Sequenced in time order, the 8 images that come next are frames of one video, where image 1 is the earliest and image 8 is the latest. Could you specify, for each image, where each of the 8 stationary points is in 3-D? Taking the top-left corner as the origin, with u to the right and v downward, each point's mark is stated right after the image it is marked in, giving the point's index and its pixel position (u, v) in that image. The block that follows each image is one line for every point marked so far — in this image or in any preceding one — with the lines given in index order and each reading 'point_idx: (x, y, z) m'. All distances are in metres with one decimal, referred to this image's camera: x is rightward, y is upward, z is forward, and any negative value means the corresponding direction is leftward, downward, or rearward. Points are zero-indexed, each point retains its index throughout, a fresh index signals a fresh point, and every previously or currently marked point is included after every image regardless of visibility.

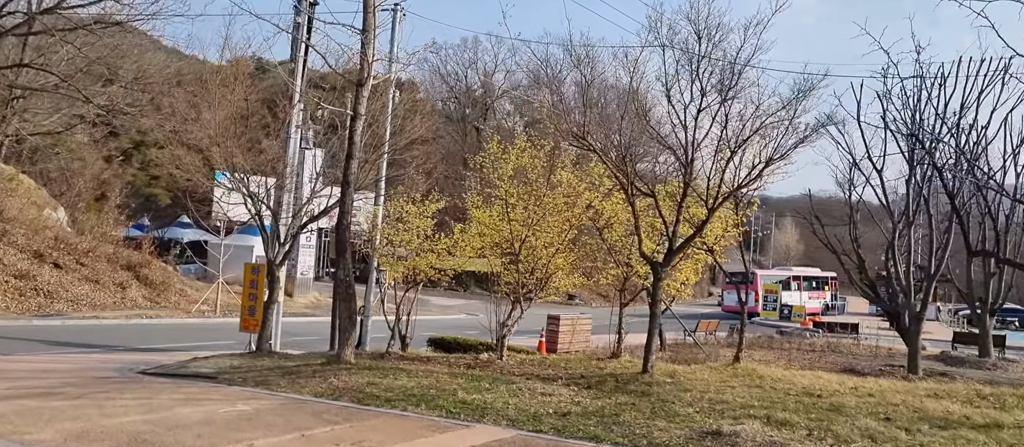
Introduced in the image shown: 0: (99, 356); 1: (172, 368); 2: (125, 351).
0: (-6.7, -2.2, +17.6) m
1: (-4.4, -1.9, +14.2) m
2: (-7.2, -2.4, +20.1) m
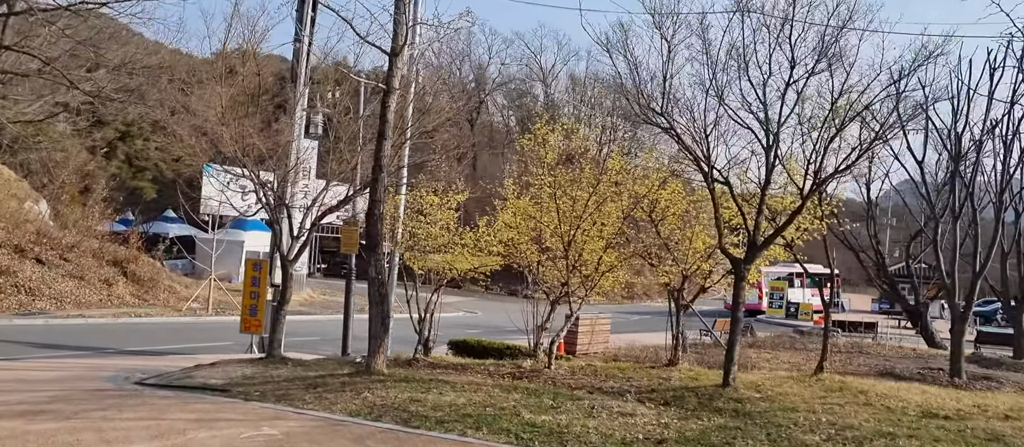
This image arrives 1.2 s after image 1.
0: (-6.2, -2.0, +15.9) m
1: (-3.9, -1.8, +12.6) m
2: (-6.7, -2.2, +18.5) m
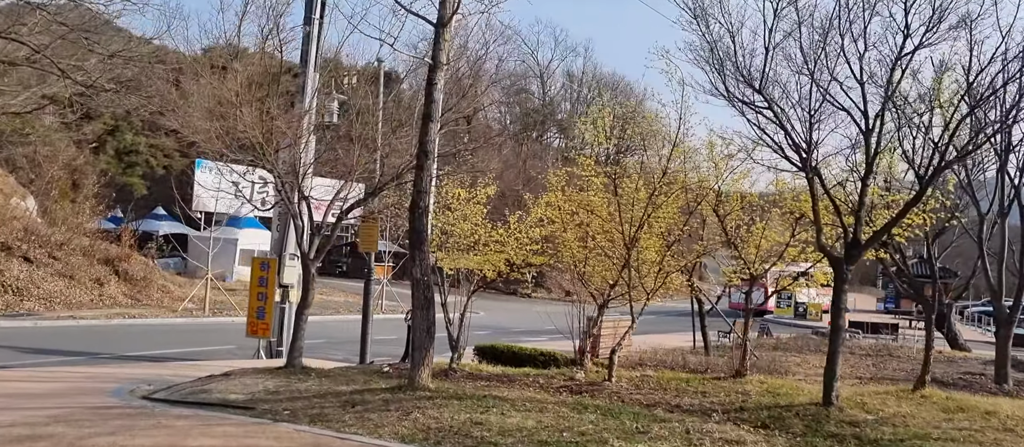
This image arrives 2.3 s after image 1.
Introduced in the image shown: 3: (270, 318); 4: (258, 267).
0: (-5.7, -2.0, +14.6) m
1: (-3.4, -1.8, +11.3) m
2: (-6.3, -2.2, +17.1) m
3: (-4.0, -1.5, +17.8) m
4: (-4.3, -0.7, +18.2) m
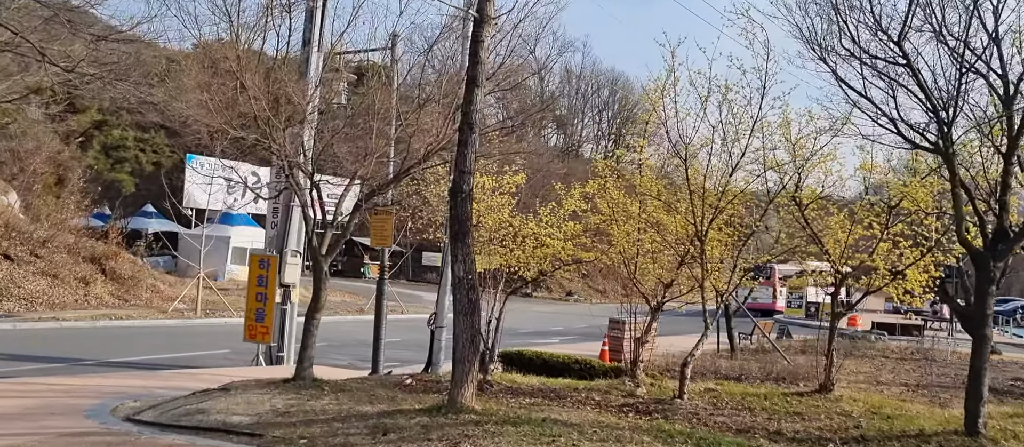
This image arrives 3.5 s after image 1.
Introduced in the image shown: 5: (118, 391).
0: (-5.3, -1.9, +12.9) m
1: (-2.9, -1.7, +9.7) m
2: (-5.9, -2.1, +15.5) m
3: (-3.6, -1.4, +16.2) m
4: (-3.9, -0.6, +16.5) m
5: (-4.3, -1.8, +11.9) m
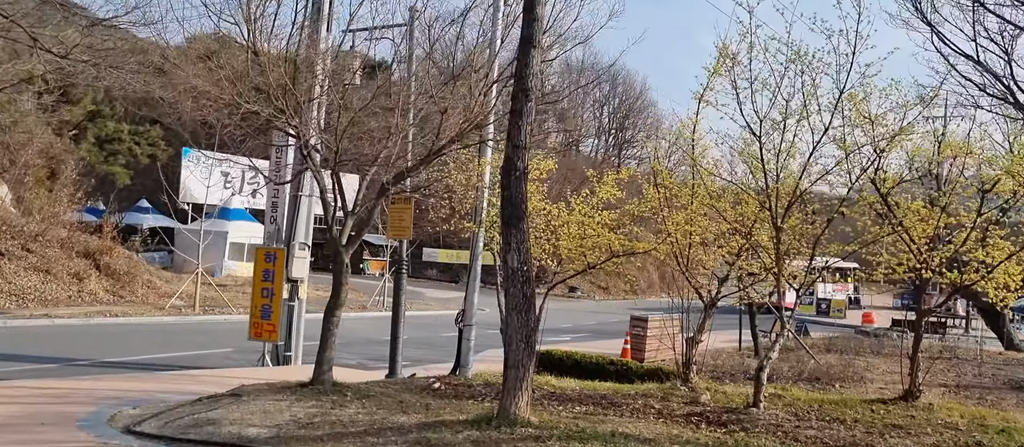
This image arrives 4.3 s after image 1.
0: (-5.0, -1.8, +11.8) m
1: (-2.6, -1.6, +8.6) m
2: (-5.6, -1.9, +14.4) m
3: (-3.3, -1.3, +15.1) m
4: (-3.6, -0.5, +15.4) m
5: (-4.0, -1.7, +10.8) m
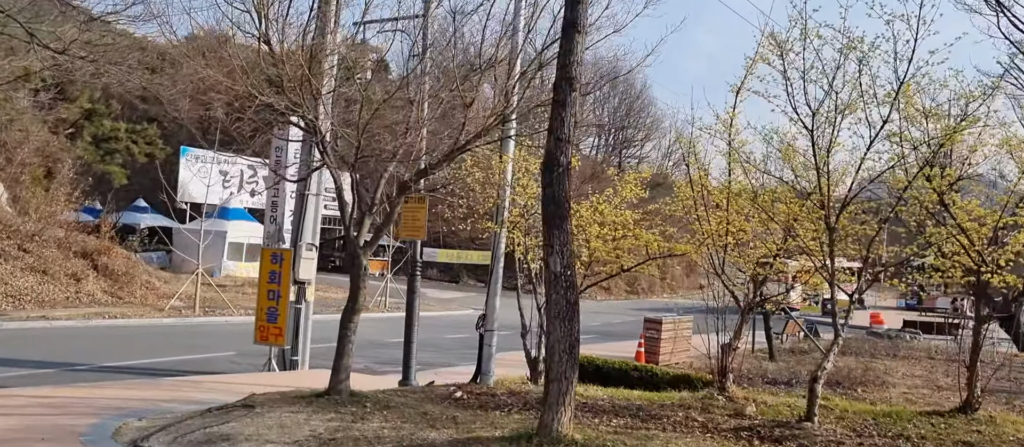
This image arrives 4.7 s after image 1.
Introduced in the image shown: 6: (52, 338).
0: (-4.8, -1.8, +11.3) m
1: (-2.3, -1.6, +8.1) m
2: (-5.4, -1.9, +13.8) m
3: (-3.1, -1.3, +14.6) m
4: (-3.3, -0.5, +14.9) m
5: (-3.7, -1.7, +10.3) m
6: (-8.3, -2.1, +19.6) m
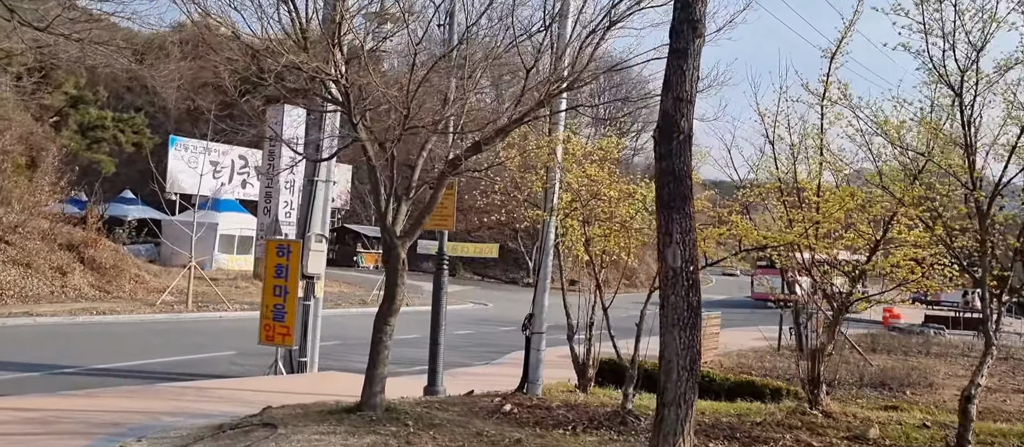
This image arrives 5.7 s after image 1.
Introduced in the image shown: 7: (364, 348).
0: (-4.3, -1.6, +10.0) m
1: (-1.9, -1.5, +6.8) m
2: (-5.0, -1.8, +12.5) m
3: (-2.7, -1.2, +13.3) m
4: (-3.0, -0.3, +13.6) m
5: (-3.3, -1.6, +8.9) m
6: (-7.9, -1.9, +18.2) m
7: (-2.6, -2.2, +18.9) m
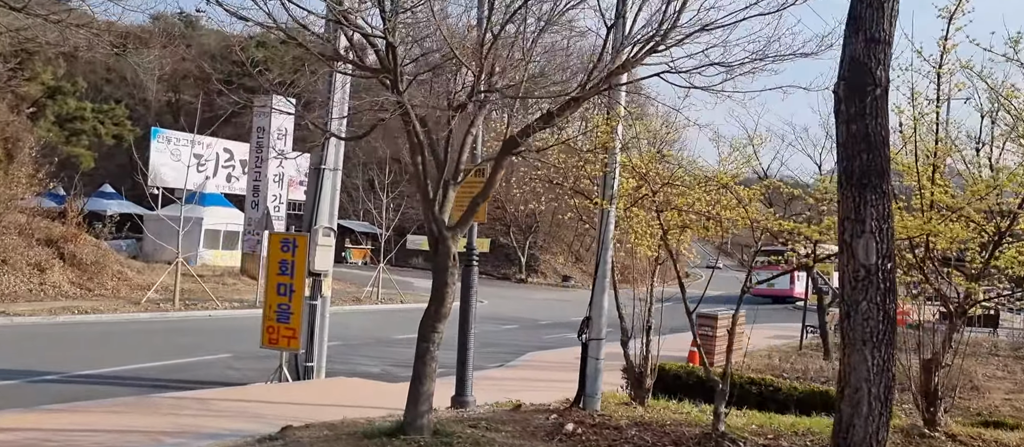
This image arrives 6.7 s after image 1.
0: (-4.0, -1.6, +8.7) m
1: (-1.4, -1.4, +5.5) m
2: (-4.6, -1.7, +11.2) m
3: (-2.4, -1.1, +12.0) m
4: (-2.7, -0.3, +12.3) m
5: (-2.9, -1.5, +7.7) m
6: (-7.7, -1.8, +16.8) m
7: (-2.4, -2.1, +17.6) m
